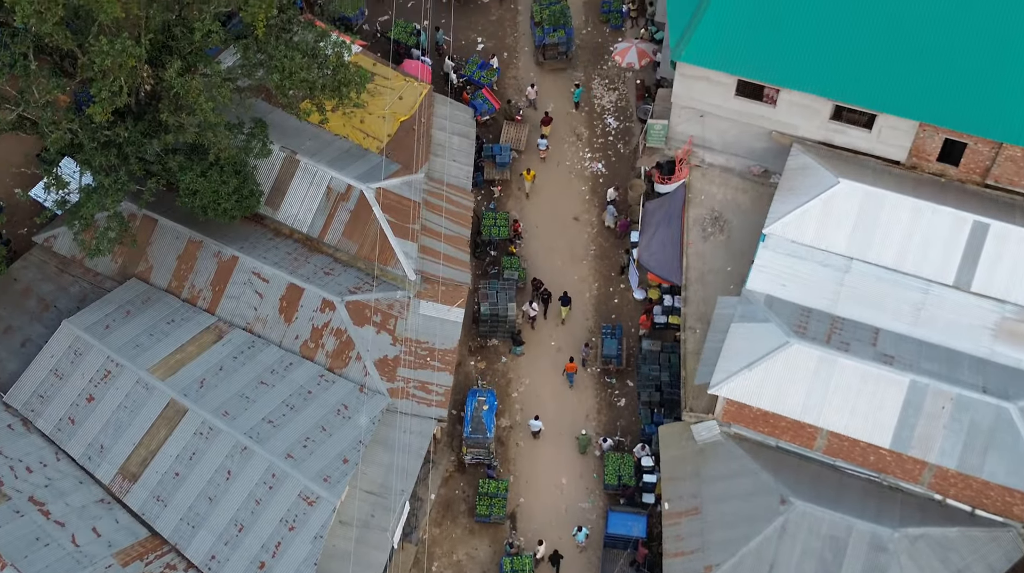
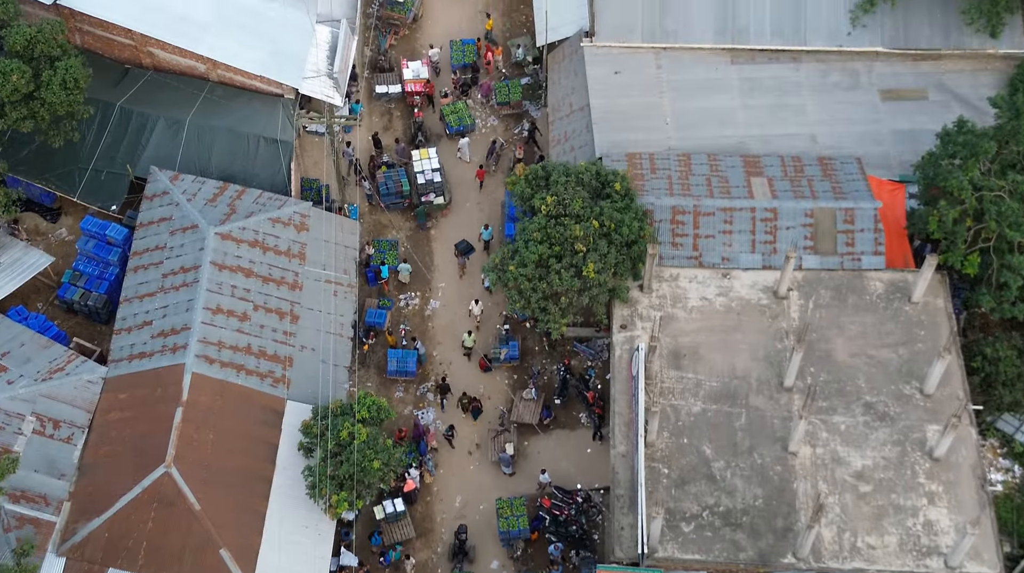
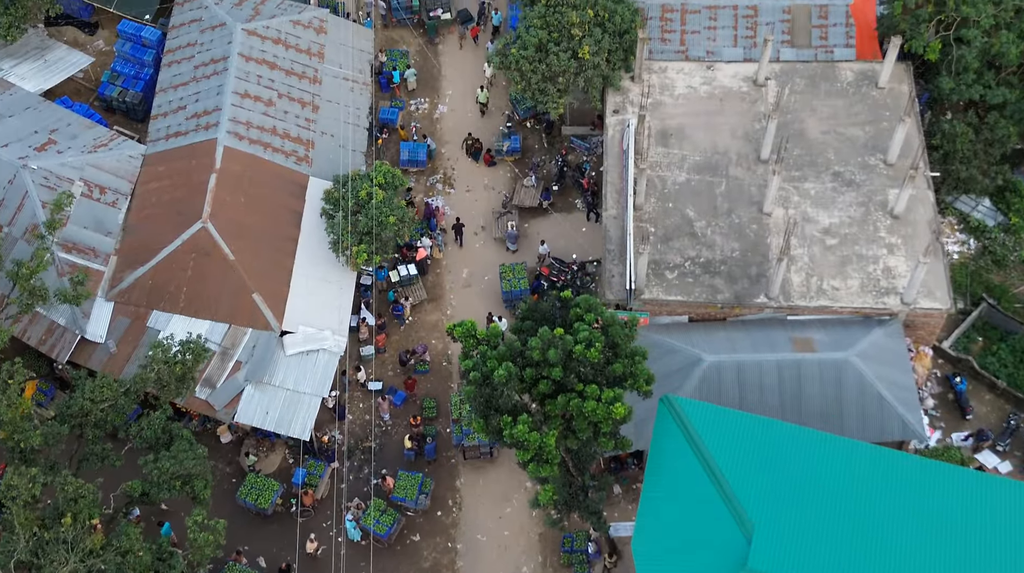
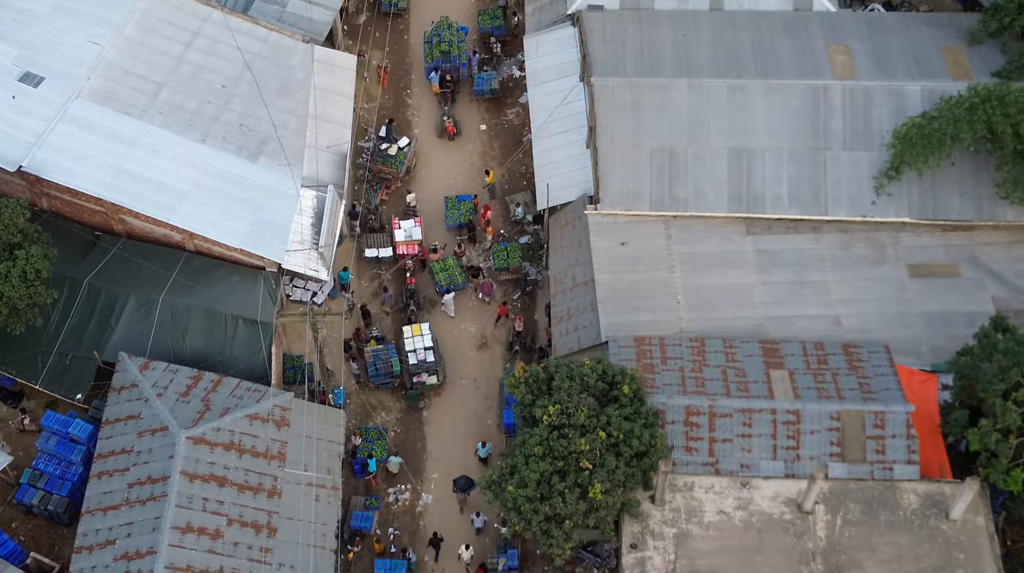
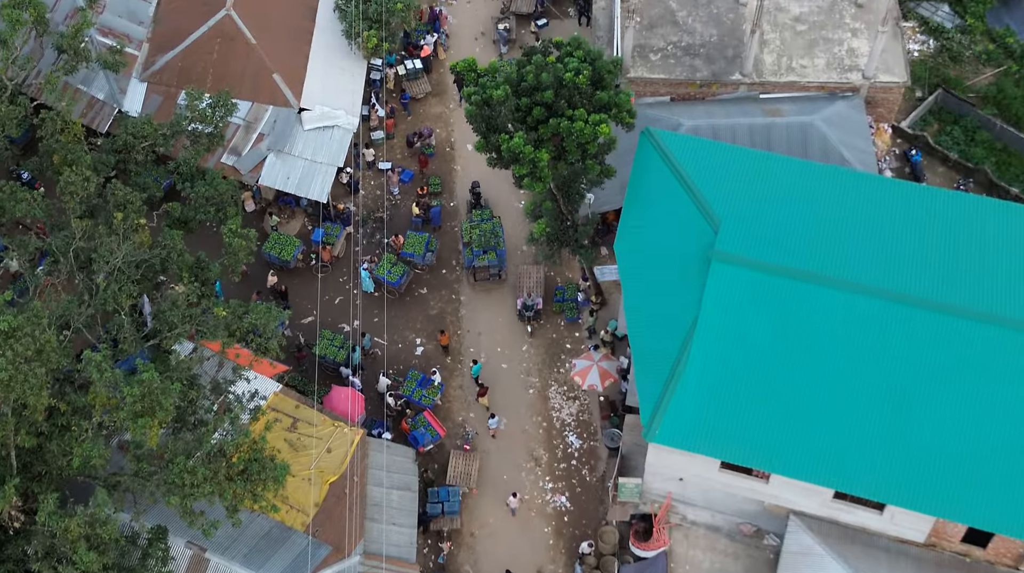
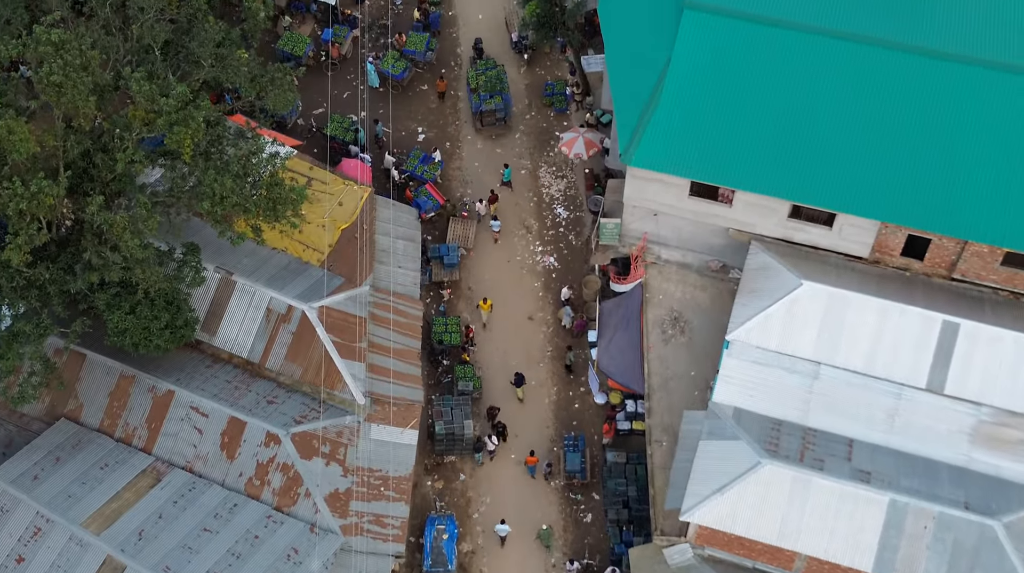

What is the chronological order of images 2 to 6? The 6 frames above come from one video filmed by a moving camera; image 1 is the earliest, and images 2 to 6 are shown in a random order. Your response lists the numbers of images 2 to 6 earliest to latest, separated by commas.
6, 5, 3, 2, 4
